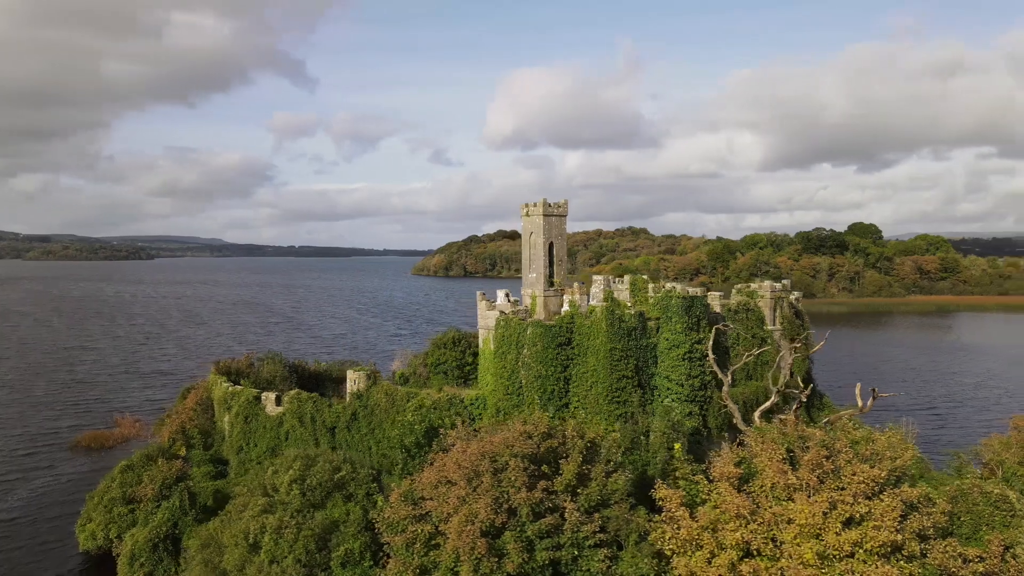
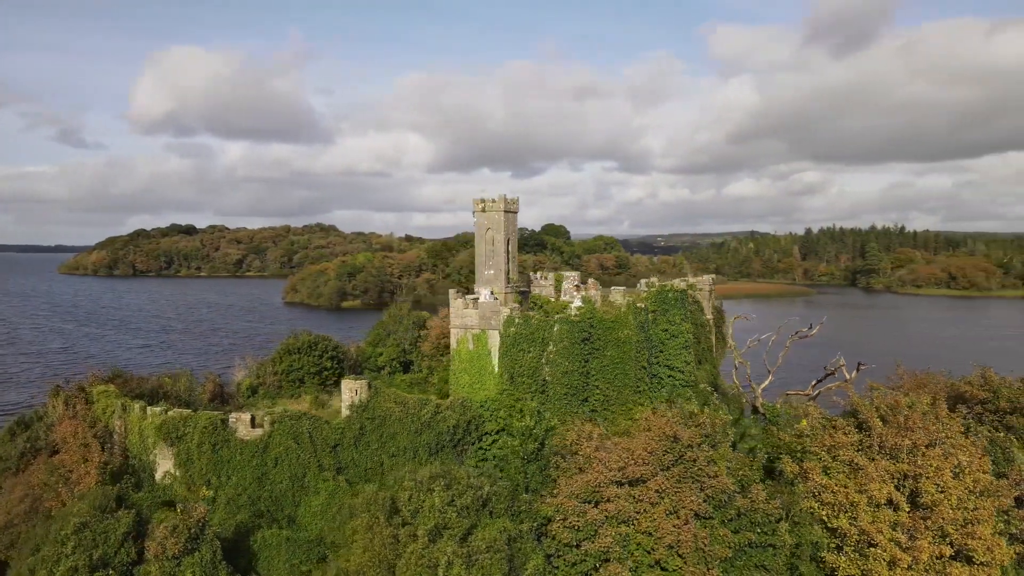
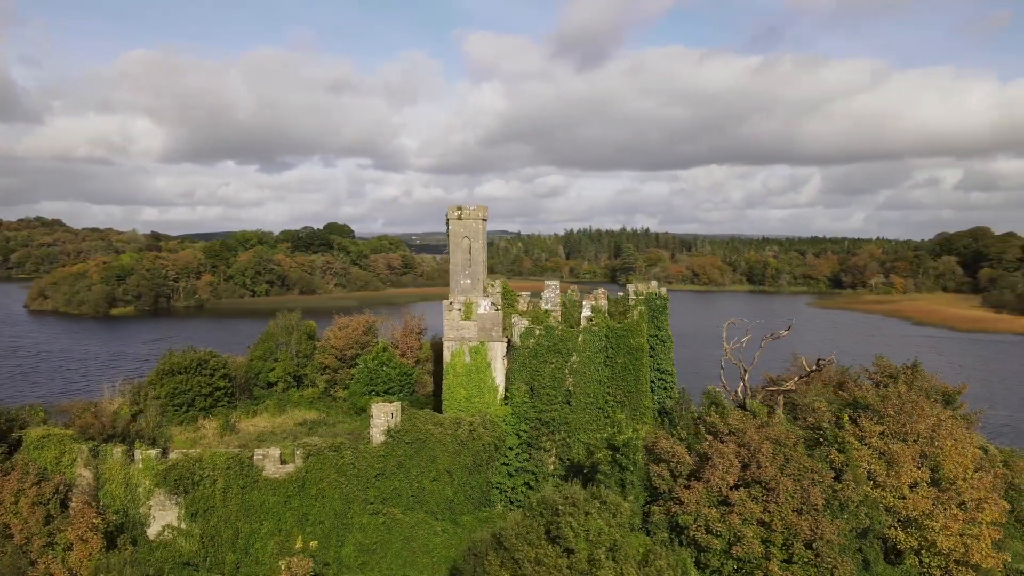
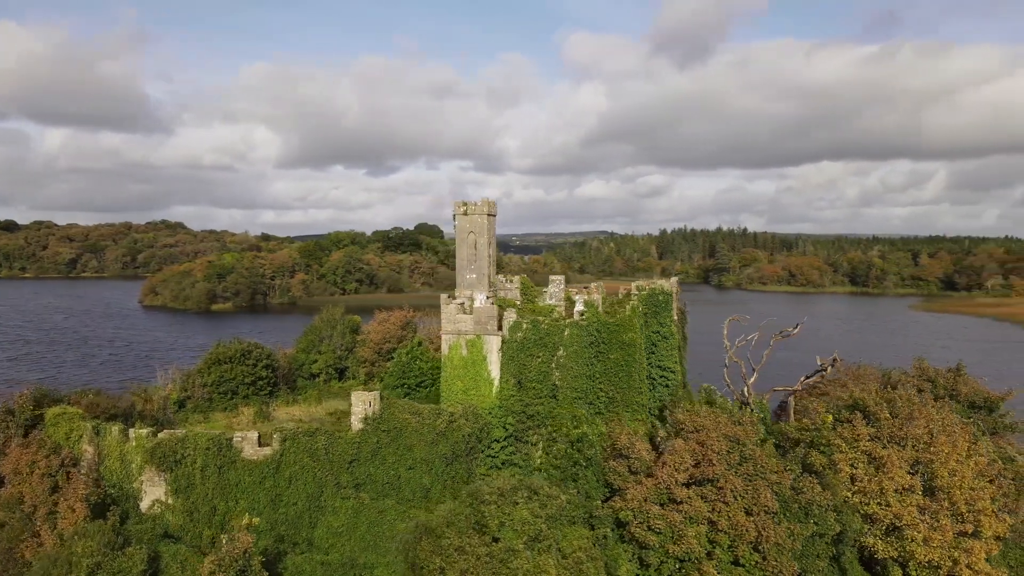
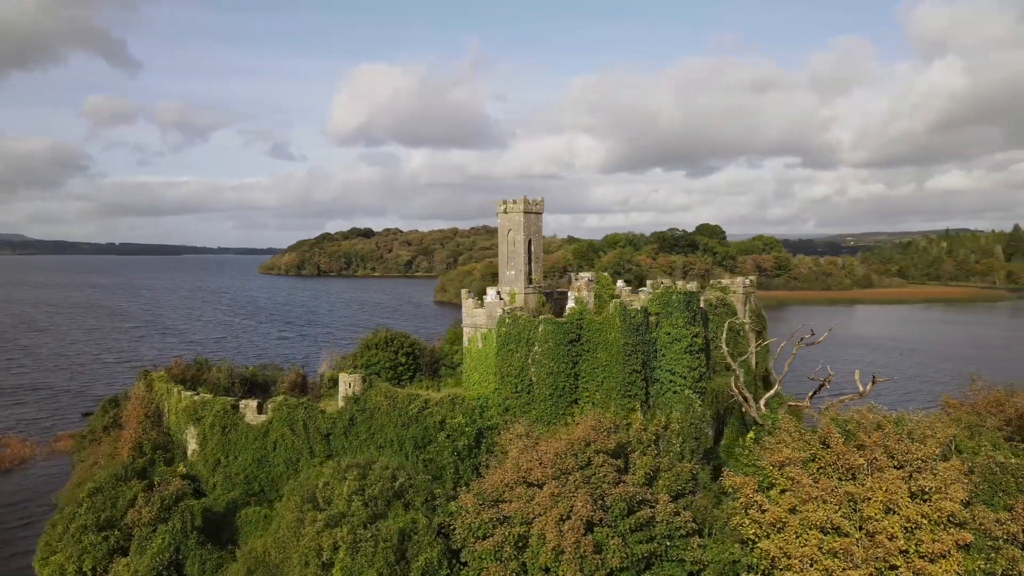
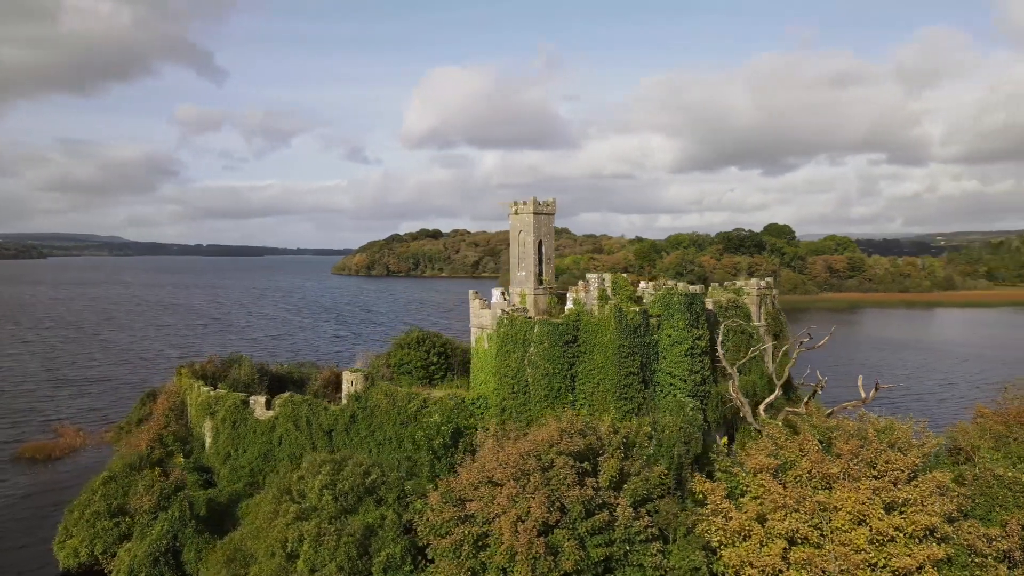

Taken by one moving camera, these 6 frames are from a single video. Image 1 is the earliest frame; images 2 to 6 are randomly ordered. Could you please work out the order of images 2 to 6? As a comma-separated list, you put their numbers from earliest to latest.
6, 5, 2, 4, 3
